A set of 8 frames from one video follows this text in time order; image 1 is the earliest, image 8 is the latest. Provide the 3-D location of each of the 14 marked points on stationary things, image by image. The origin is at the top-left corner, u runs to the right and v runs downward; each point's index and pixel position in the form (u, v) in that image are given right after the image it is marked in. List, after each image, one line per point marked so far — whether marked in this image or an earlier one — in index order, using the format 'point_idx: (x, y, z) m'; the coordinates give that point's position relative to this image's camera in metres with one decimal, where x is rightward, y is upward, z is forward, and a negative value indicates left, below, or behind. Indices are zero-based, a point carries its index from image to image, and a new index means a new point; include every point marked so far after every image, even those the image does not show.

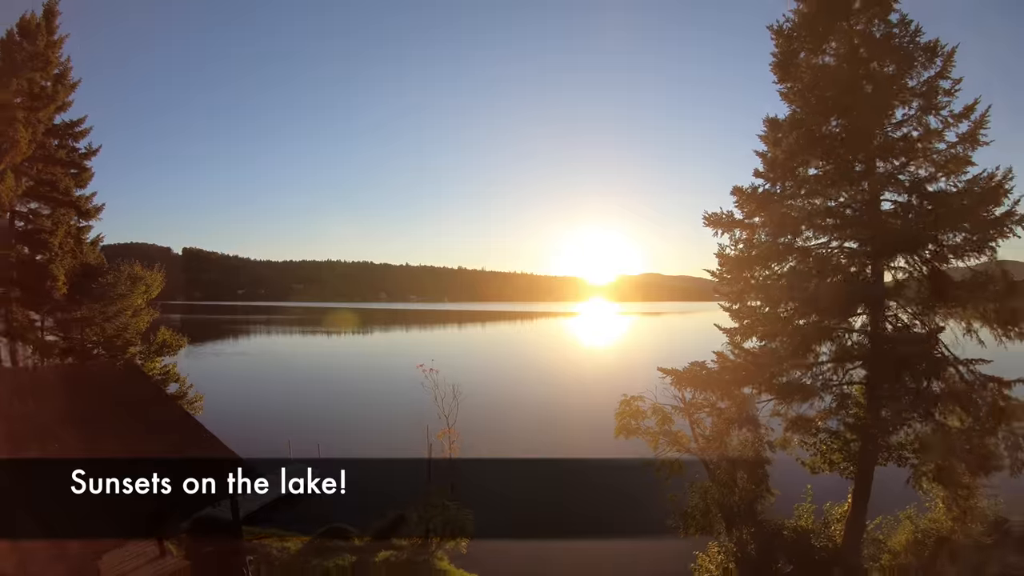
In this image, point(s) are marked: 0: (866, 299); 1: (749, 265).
0: (+6.8, -0.2, +9.7) m
1: (+4.9, +0.5, +10.7) m
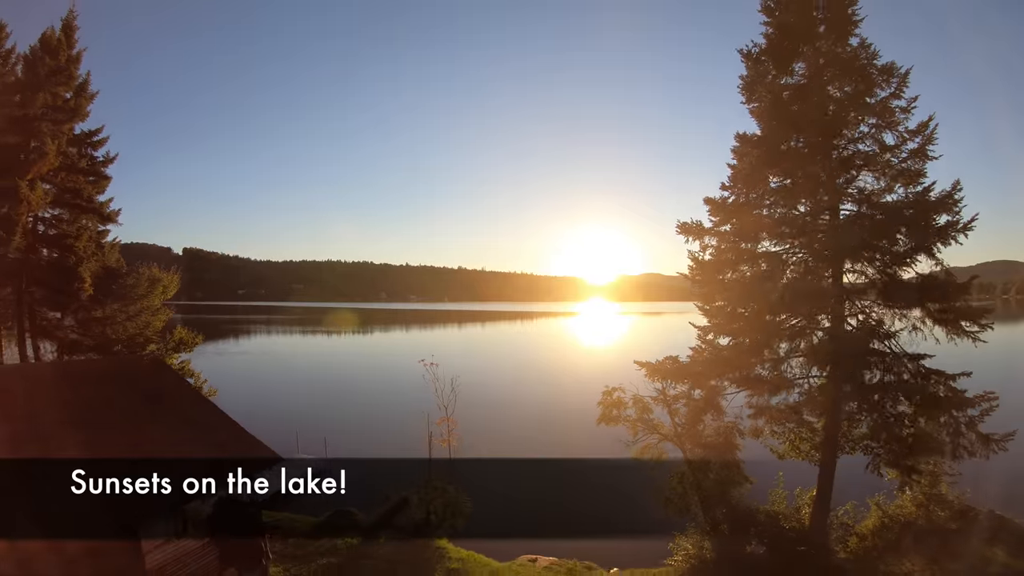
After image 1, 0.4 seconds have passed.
0: (+6.6, -0.3, +10.7) m
1: (+4.7, +0.5, +11.7) m
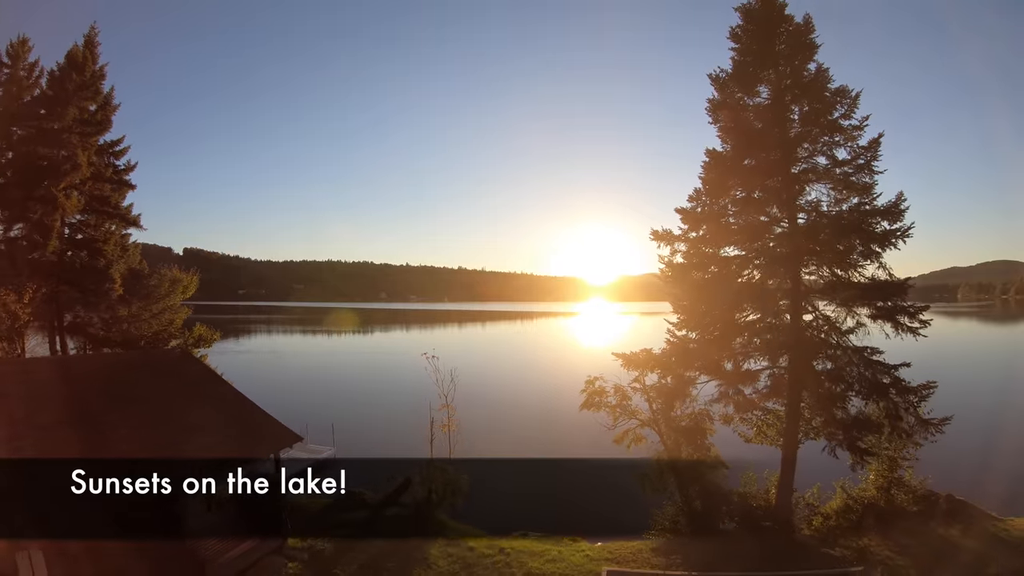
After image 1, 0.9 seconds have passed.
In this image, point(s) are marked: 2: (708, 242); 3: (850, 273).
0: (+6.4, -0.3, +11.9) m
1: (+4.5, +0.5, +13.0) m
2: (+4.9, +1.1, +12.8) m
3: (+7.6, +0.3, +11.6) m
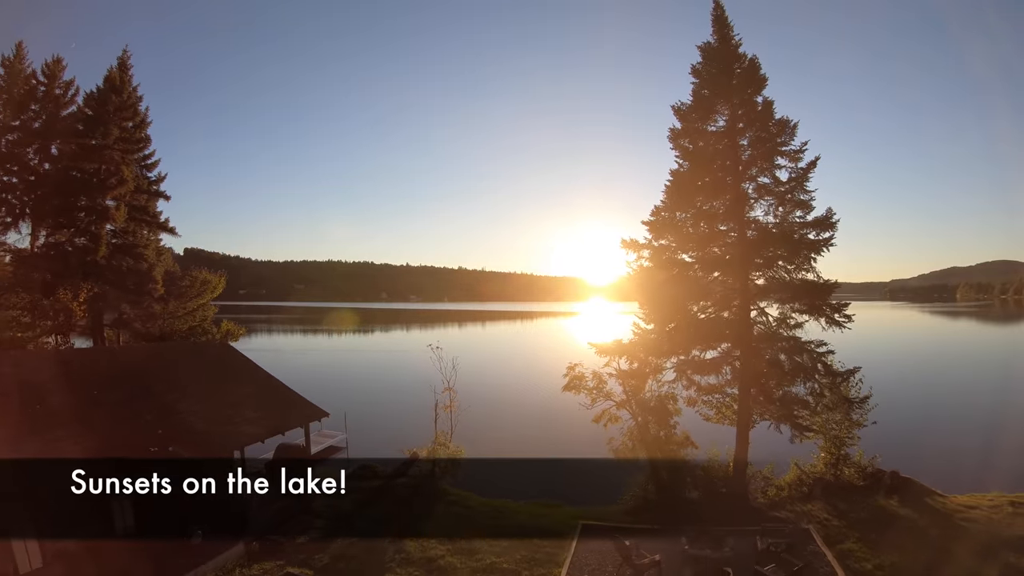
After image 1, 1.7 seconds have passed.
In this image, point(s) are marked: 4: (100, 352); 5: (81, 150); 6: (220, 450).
0: (+6.2, -0.3, +14.1) m
1: (+4.3, +0.5, +15.1) m
2: (+4.7, +1.1, +14.9) m
3: (+7.4, +0.3, +13.8) m
4: (-10.3, -1.6, +12.5) m
5: (-16.5, +5.3, +19.8) m
6: (-6.4, -3.5, +11.6) m
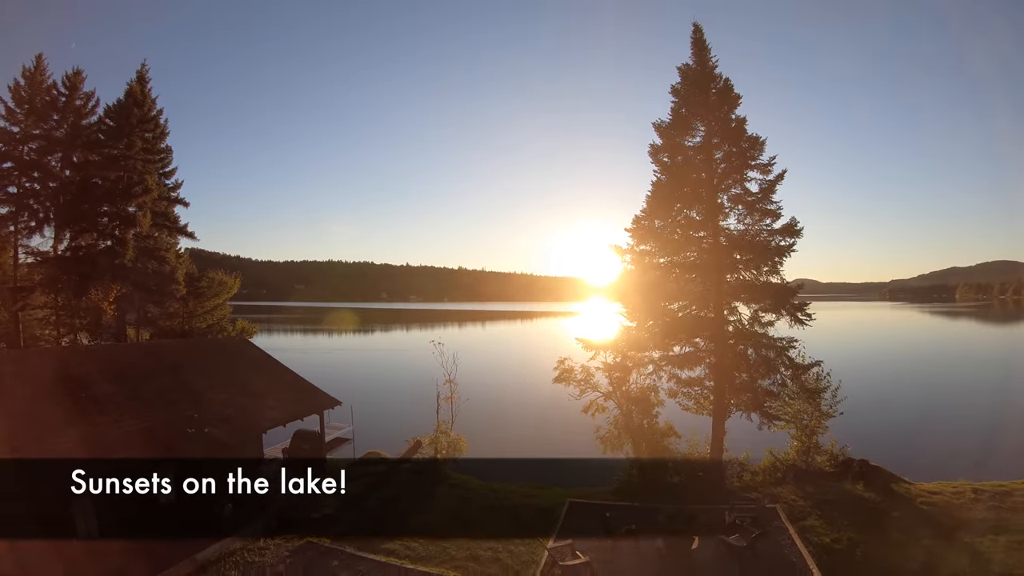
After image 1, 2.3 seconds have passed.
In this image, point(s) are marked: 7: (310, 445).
0: (+6.1, -0.3, +15.5) m
1: (+4.2, +0.4, +16.5) m
2: (+4.5, +1.1, +16.4) m
3: (+7.3, +0.3, +15.2) m
4: (-10.4, -1.6, +13.9) m
5: (-16.7, +5.2, +21.2) m
6: (-6.5, -3.6, +13.0) m
7: (-6.0, -4.6, +15.5) m
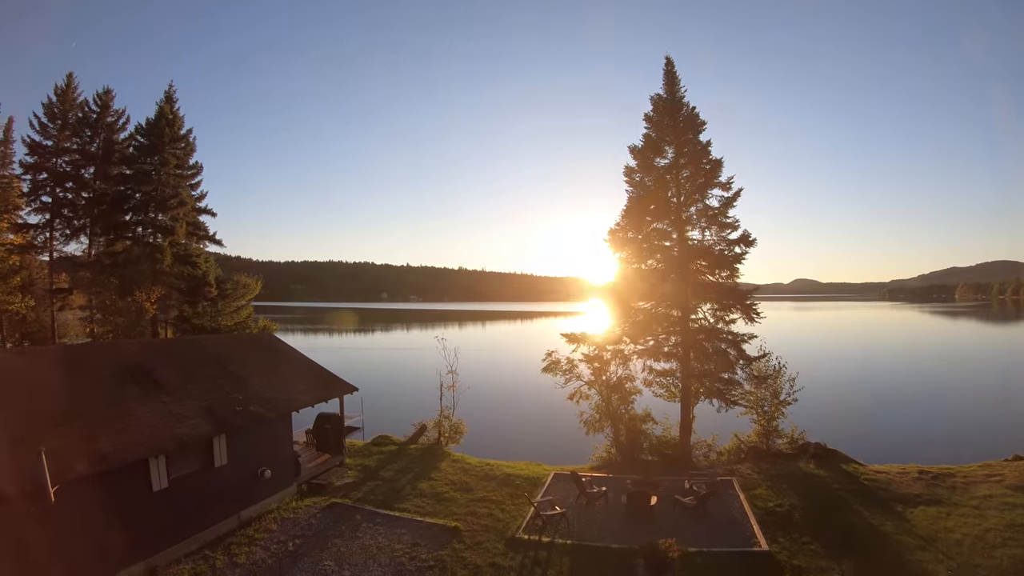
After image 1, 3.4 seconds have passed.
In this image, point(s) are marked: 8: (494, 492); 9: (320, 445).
0: (+5.8, -0.4, +17.9) m
1: (+3.9, +0.3, +18.9) m
2: (+4.3, +1.0, +18.8) m
3: (+7.0, +0.2, +17.6) m
4: (-10.7, -1.7, +16.3) m
5: (-16.9, +5.2, +23.6) m
6: (-6.7, -3.6, +15.4) m
7: (-6.2, -4.7, +17.9) m
8: (-0.5, -6.0, +15.3) m
9: (-6.7, -5.5, +18.0) m
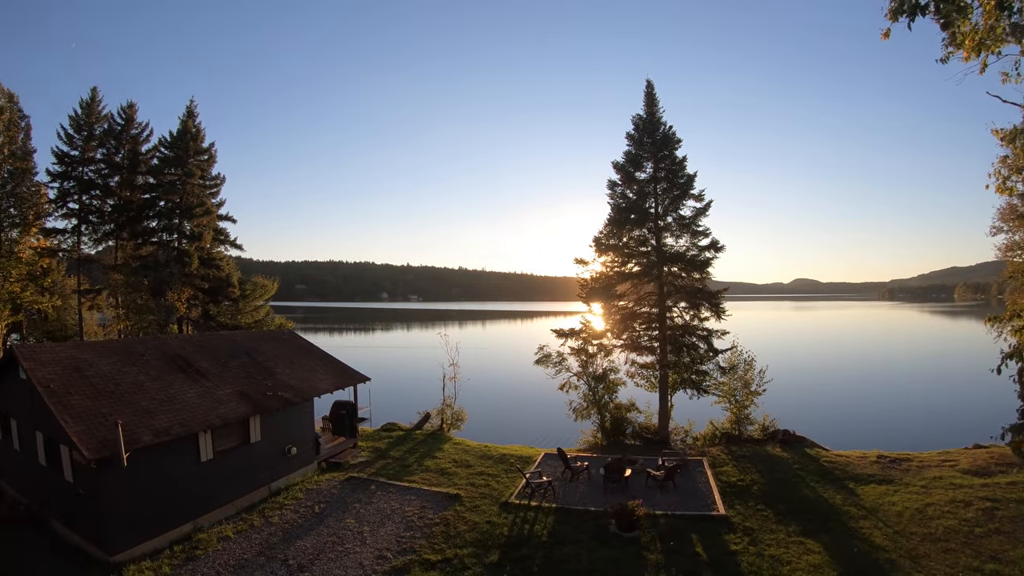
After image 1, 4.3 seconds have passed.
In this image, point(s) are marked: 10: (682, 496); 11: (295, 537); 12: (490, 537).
0: (+5.7, -0.4, +20.0) m
1: (+3.8, +0.3, +21.1) m
2: (+4.1, +1.0, +20.9) m
3: (+6.8, +0.2, +19.7) m
4: (-10.8, -1.7, +18.4) m
5: (-17.1, +5.1, +25.8) m
6: (-6.9, -3.7, +17.5) m
7: (-6.4, -4.7, +20.1) m
8: (-0.7, -6.0, +17.4) m
9: (-6.9, -5.5, +20.2) m
10: (+5.1, -6.2, +15.5) m
11: (-5.5, -6.3, +13.1) m
12: (-0.5, -6.1, +12.7) m
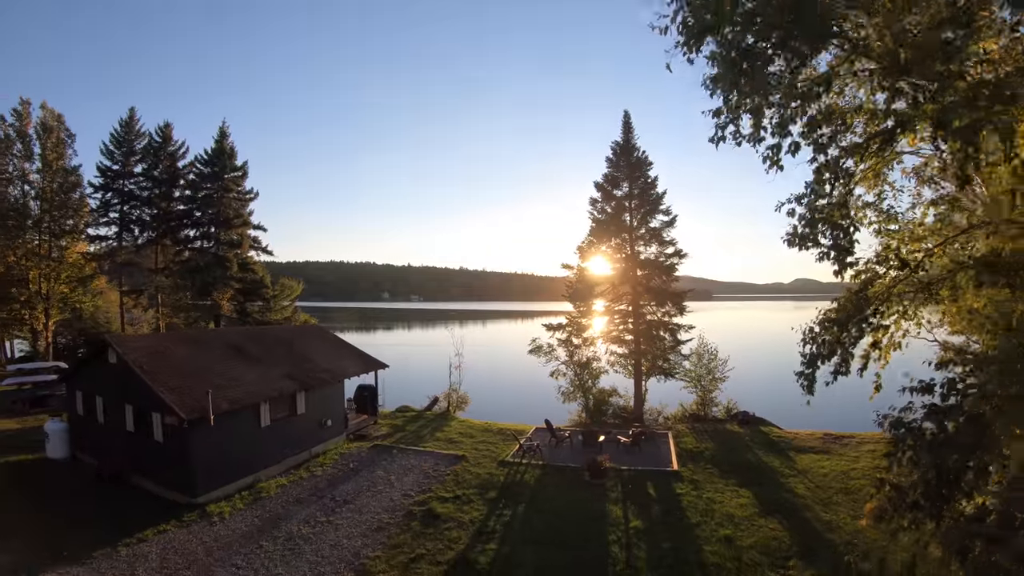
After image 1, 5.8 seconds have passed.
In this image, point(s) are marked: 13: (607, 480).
0: (+5.5, -0.5, +23.7) m
1: (+3.6, +0.3, +24.7) m
2: (+4.0, +0.9, +24.6) m
3: (+6.7, +0.1, +23.4) m
4: (-11.0, -1.8, +22.1) m
5: (-17.2, +5.1, +29.4) m
6: (-7.1, -3.7, +21.2) m
7: (-6.6, -4.8, +23.7) m
8: (-0.9, -6.1, +21.1) m
9: (-7.0, -5.6, +23.9) m
10: (+4.9, -6.2, +19.1) m
11: (-5.7, -6.3, +16.8) m
12: (-0.7, -6.1, +16.4) m
13: (+3.1, -6.2, +16.7) m
